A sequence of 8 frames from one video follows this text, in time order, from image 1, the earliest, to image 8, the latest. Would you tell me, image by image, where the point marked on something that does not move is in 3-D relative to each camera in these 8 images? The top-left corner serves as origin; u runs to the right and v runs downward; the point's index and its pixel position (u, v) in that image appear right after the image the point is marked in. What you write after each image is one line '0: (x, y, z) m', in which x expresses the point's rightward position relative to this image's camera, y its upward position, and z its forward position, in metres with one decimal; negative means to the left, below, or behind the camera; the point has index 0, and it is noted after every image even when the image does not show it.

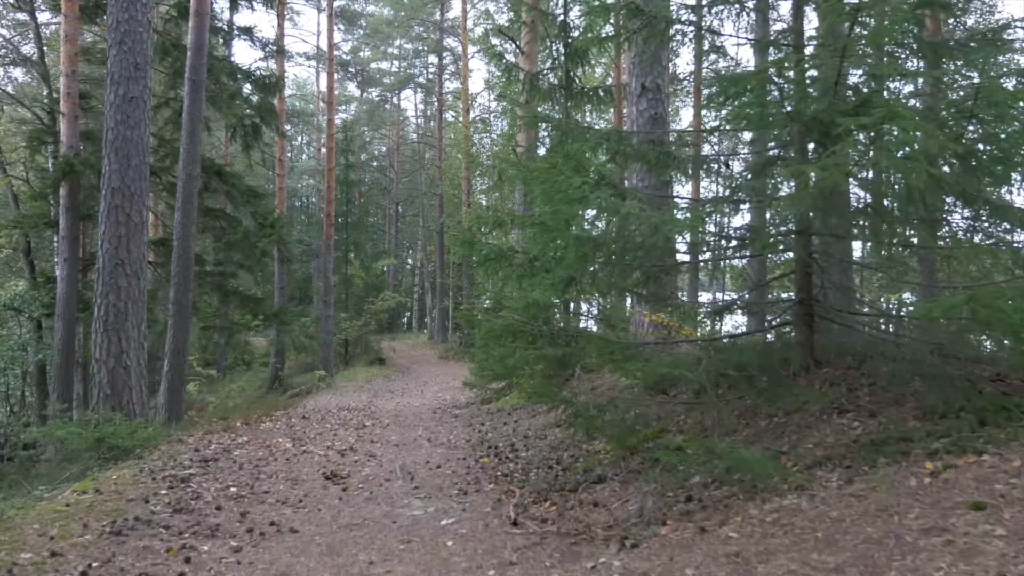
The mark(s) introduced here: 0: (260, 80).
0: (-5.6, +4.6, +19.1) m
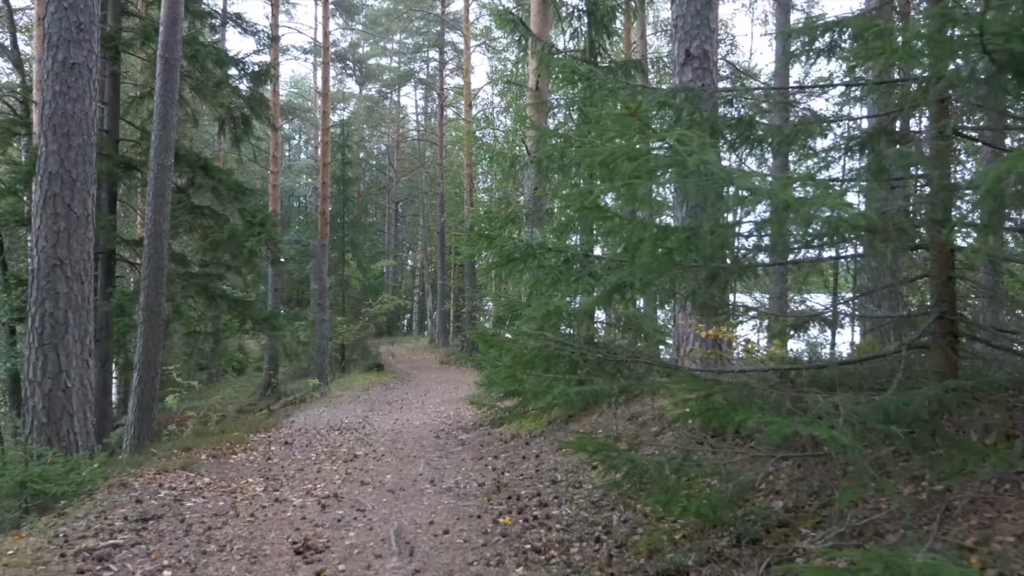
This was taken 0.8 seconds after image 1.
0: (-5.4, +4.6, +17.9) m
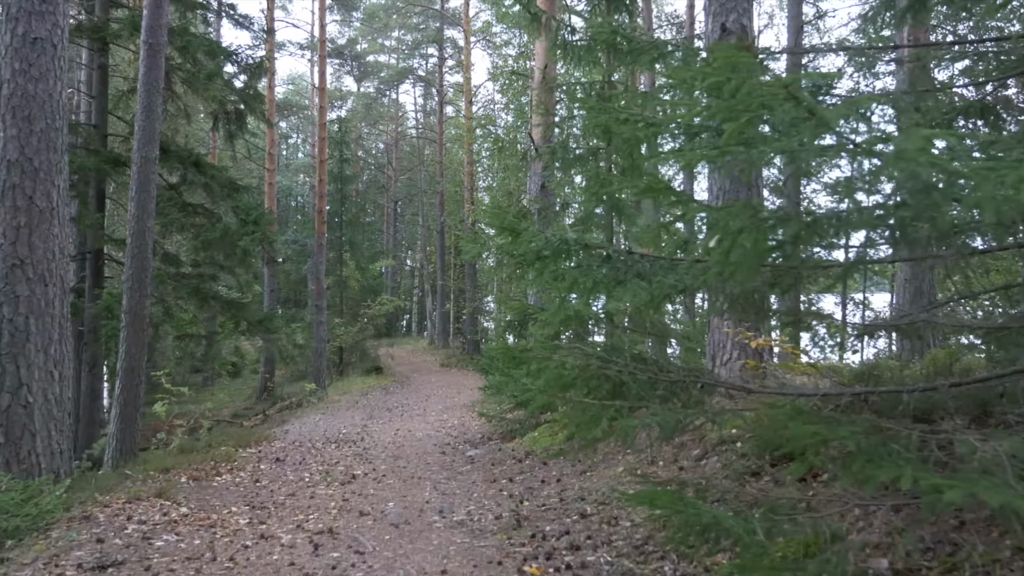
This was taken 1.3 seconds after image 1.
0: (-5.4, +4.5, +17.3) m
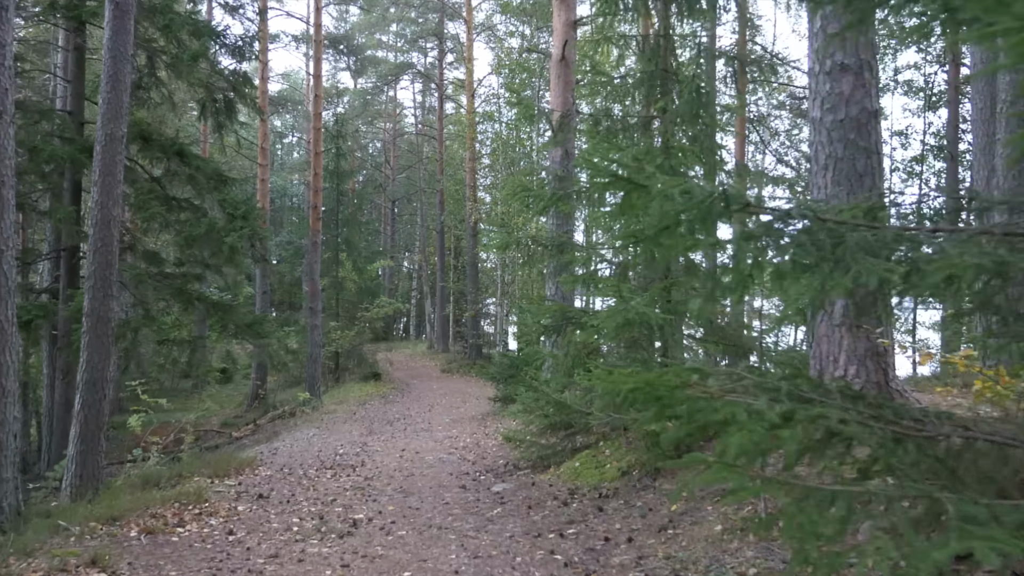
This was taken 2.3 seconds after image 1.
0: (-5.2, +4.5, +16.1) m
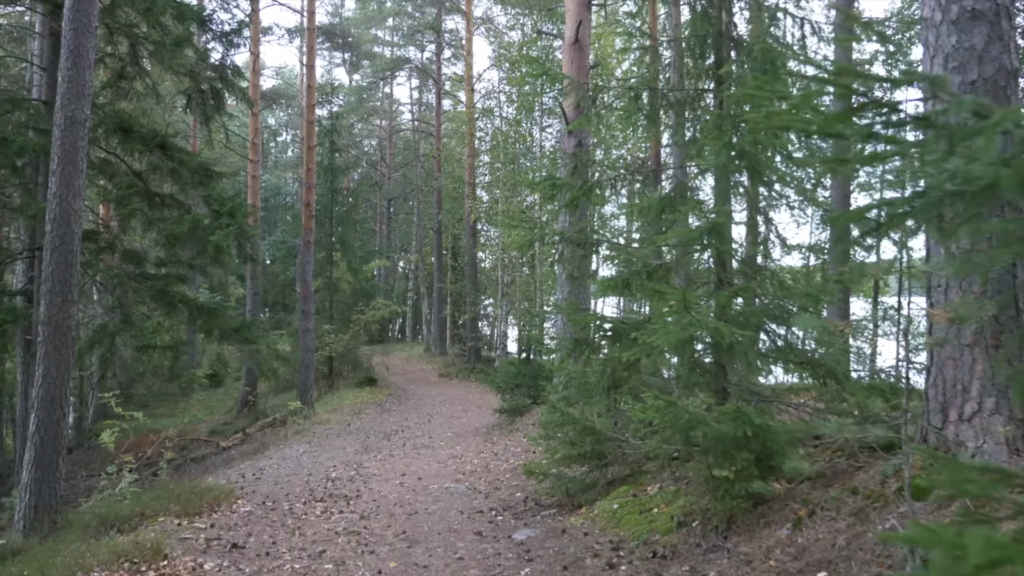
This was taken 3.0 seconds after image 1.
0: (-5.1, +4.5, +15.1) m
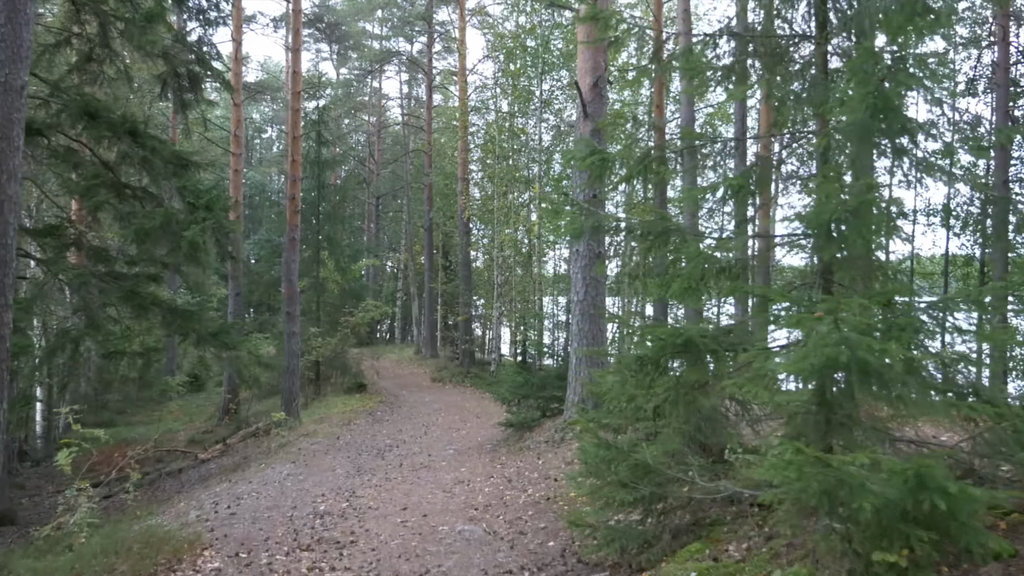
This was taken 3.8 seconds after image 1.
0: (-5.1, +4.5, +14.0) m
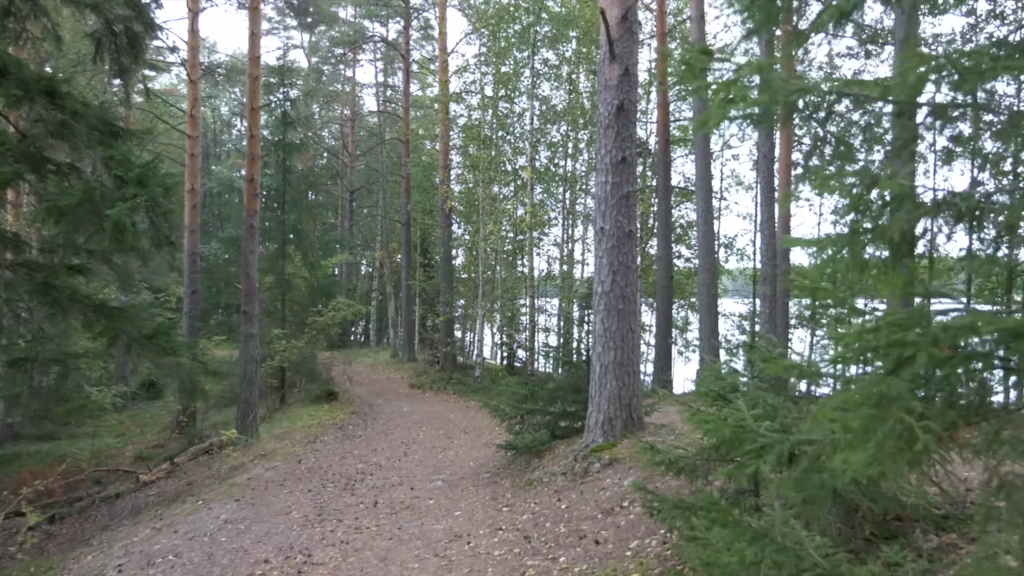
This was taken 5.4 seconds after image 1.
0: (-5.1, +4.6, +11.8) m
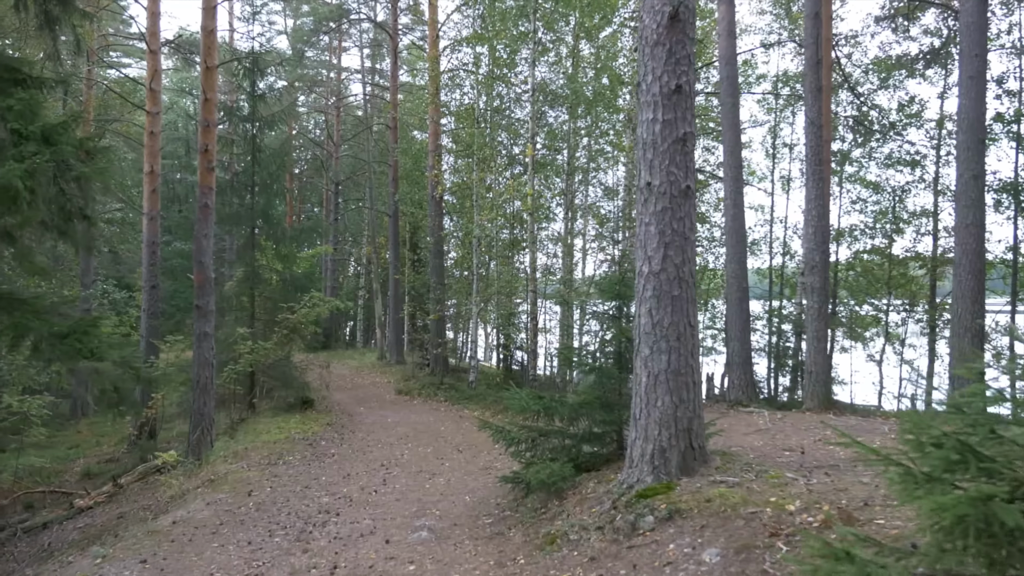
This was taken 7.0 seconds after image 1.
0: (-5.1, +4.7, +9.8) m
